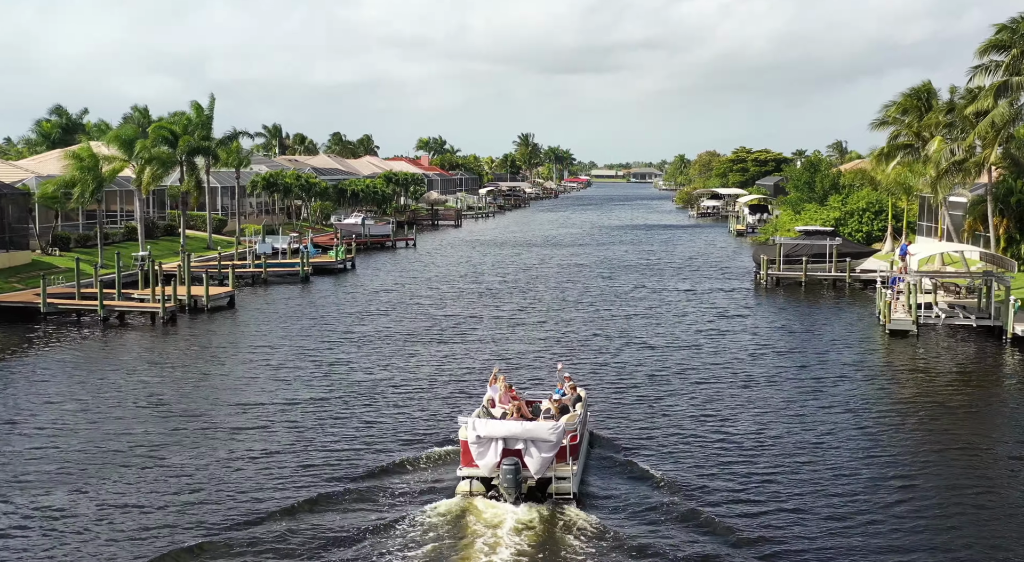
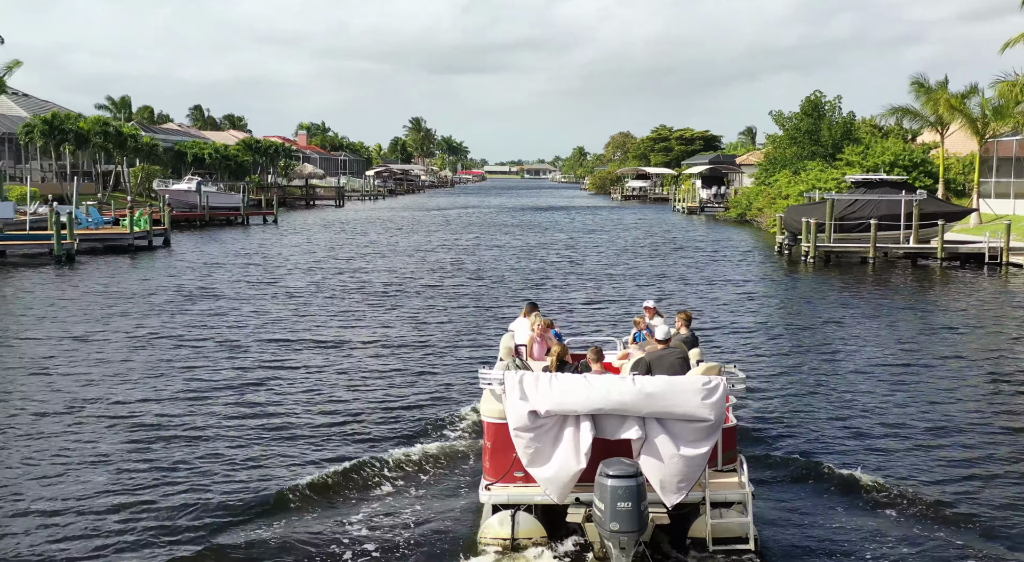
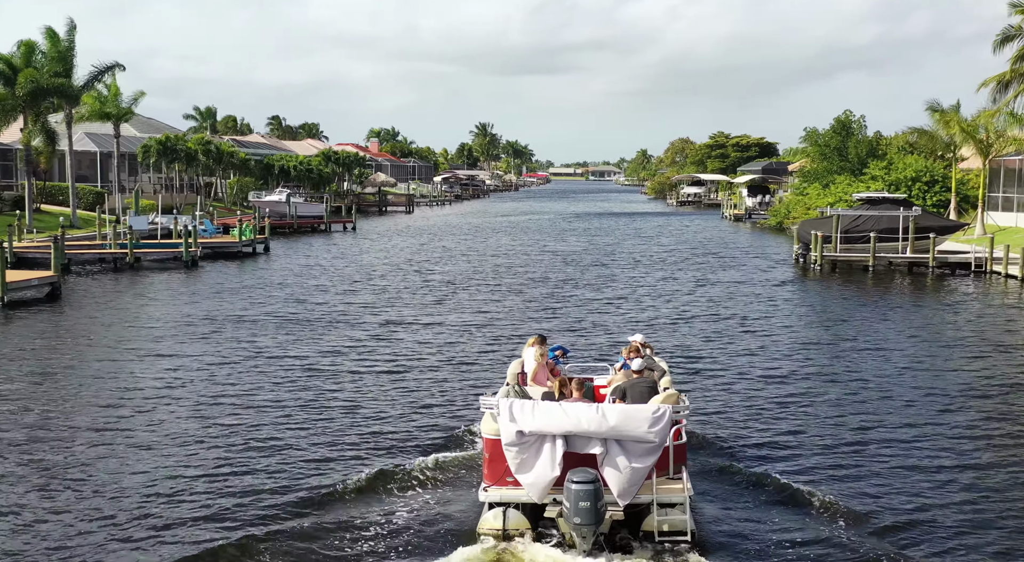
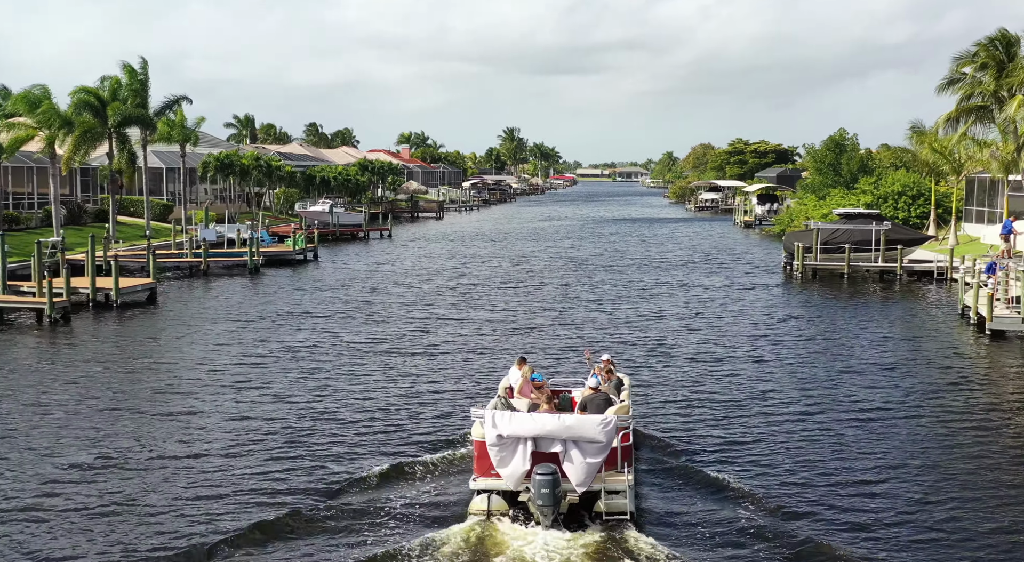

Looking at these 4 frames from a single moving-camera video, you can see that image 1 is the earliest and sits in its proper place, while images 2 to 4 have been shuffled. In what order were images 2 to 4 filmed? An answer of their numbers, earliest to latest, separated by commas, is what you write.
4, 3, 2
